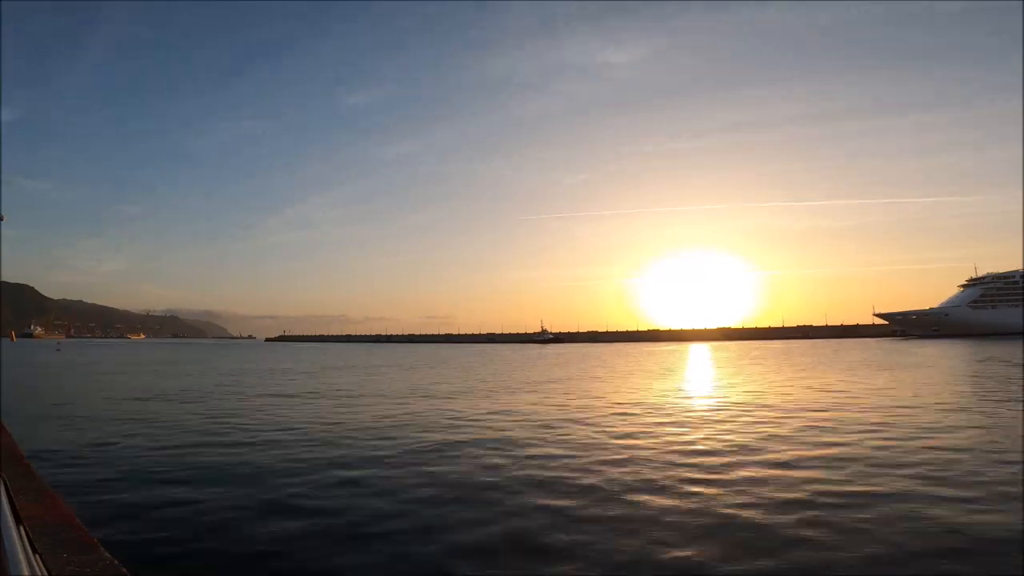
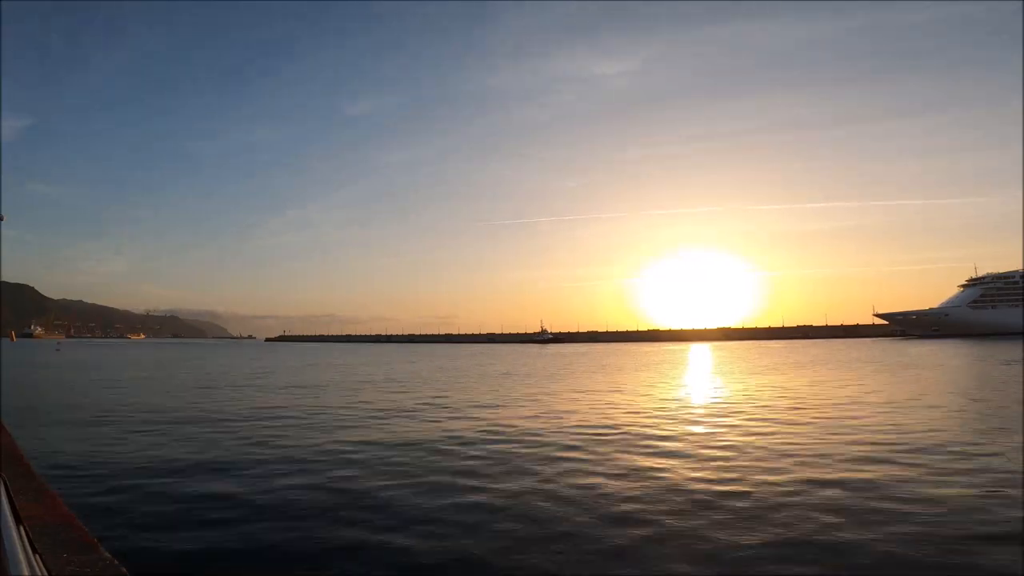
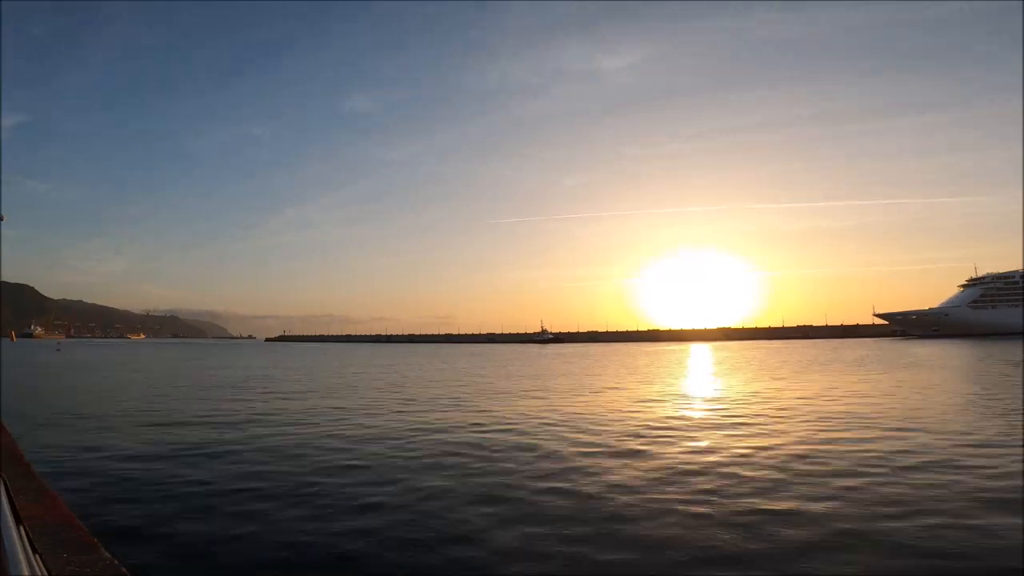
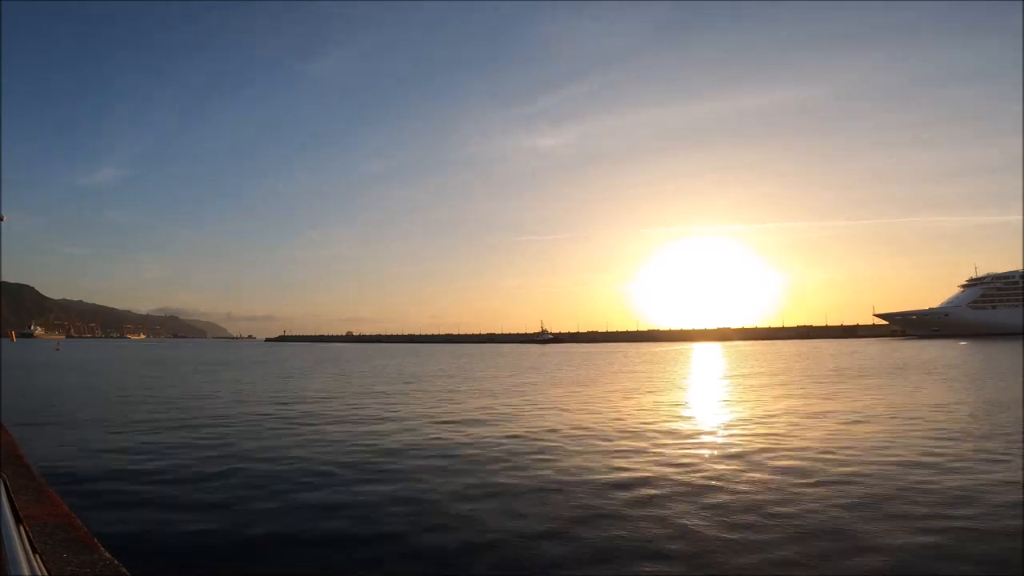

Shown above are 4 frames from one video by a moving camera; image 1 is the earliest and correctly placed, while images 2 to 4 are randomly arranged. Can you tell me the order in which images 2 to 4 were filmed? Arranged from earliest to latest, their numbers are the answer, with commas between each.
3, 2, 4
